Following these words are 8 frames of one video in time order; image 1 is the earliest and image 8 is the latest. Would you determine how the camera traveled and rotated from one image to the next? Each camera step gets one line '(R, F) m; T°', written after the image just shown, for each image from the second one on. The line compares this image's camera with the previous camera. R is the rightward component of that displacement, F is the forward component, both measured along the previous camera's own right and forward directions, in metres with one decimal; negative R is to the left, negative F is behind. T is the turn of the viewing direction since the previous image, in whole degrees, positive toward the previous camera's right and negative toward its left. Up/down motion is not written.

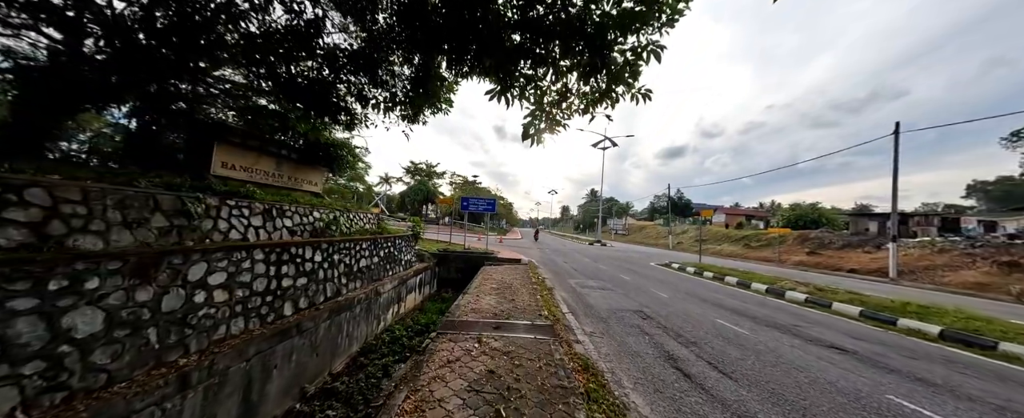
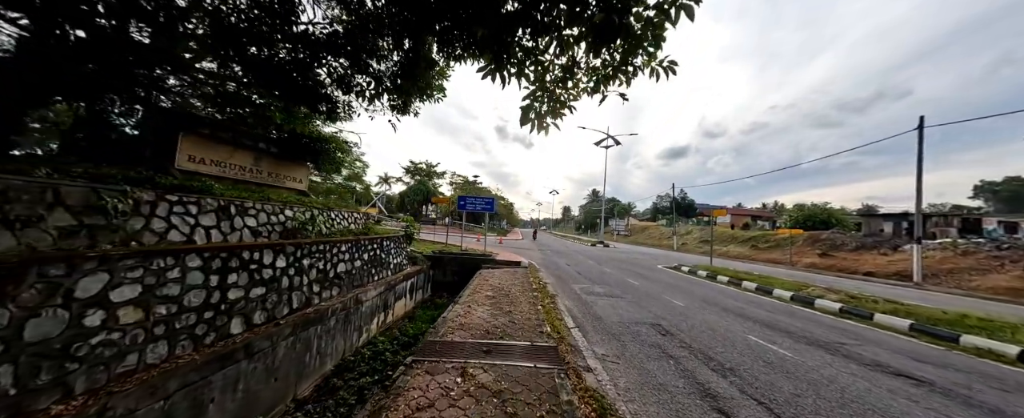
(+0.1, +0.6) m; 0°
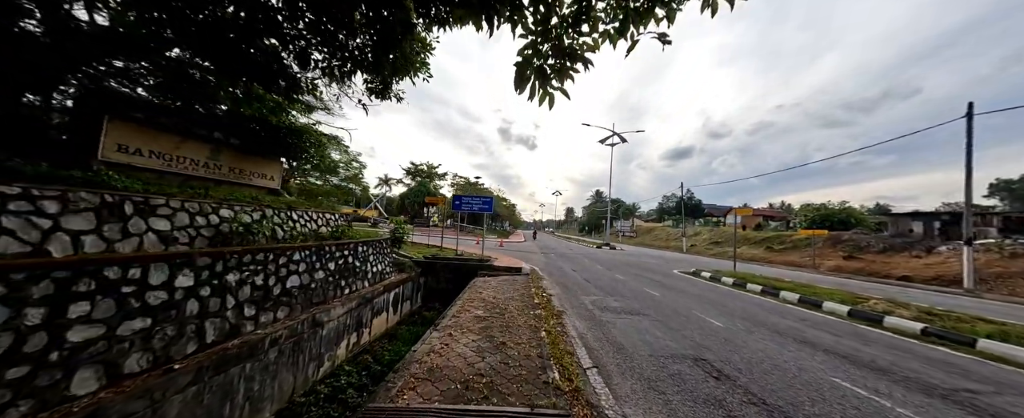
(+0.1, +1.0) m; -1°
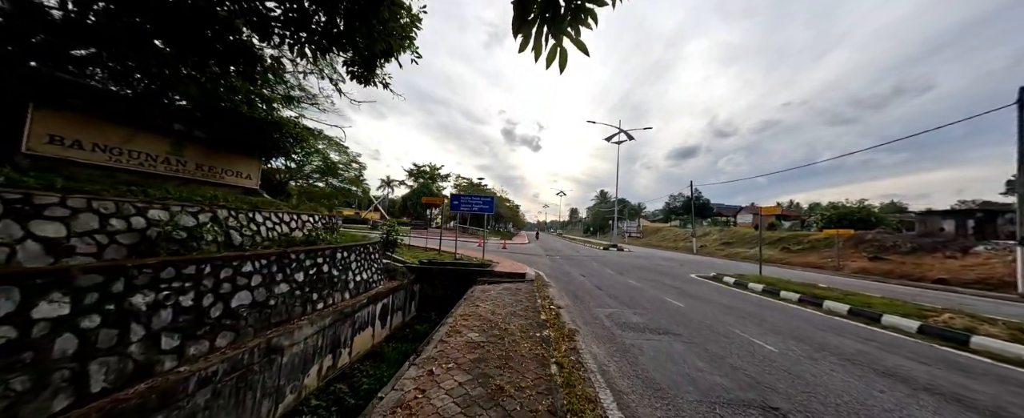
(0.0, +0.8) m; -1°
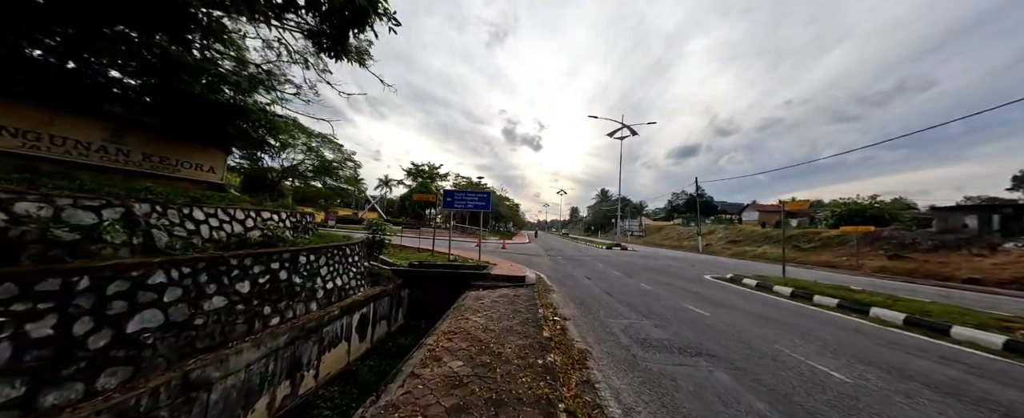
(+0.1, +0.8) m; 0°
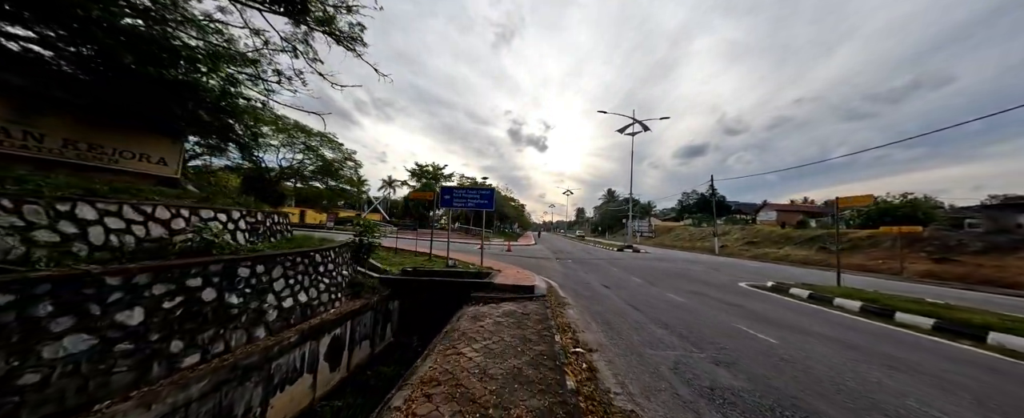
(0.0, +1.0) m; -1°
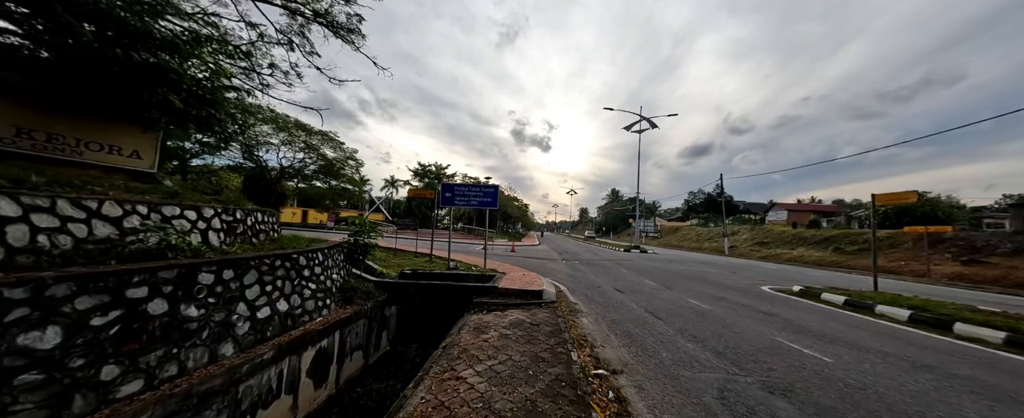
(-0.1, +0.5) m; -1°
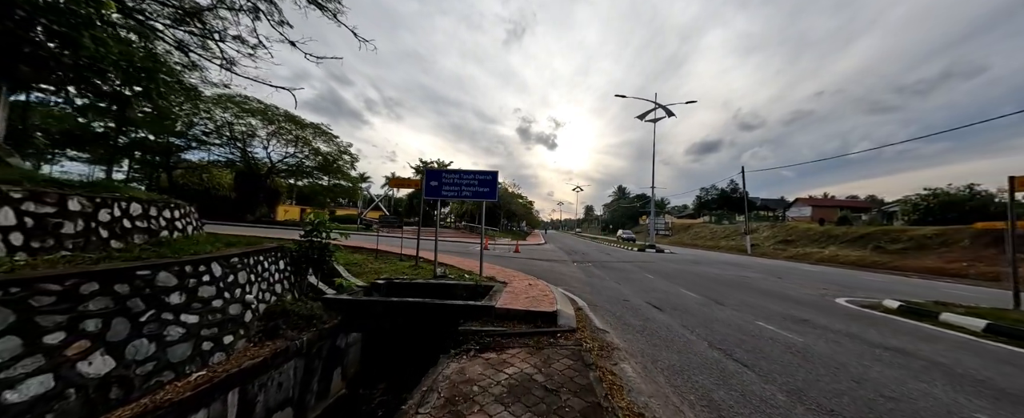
(0.0, +1.6) m; -1°
